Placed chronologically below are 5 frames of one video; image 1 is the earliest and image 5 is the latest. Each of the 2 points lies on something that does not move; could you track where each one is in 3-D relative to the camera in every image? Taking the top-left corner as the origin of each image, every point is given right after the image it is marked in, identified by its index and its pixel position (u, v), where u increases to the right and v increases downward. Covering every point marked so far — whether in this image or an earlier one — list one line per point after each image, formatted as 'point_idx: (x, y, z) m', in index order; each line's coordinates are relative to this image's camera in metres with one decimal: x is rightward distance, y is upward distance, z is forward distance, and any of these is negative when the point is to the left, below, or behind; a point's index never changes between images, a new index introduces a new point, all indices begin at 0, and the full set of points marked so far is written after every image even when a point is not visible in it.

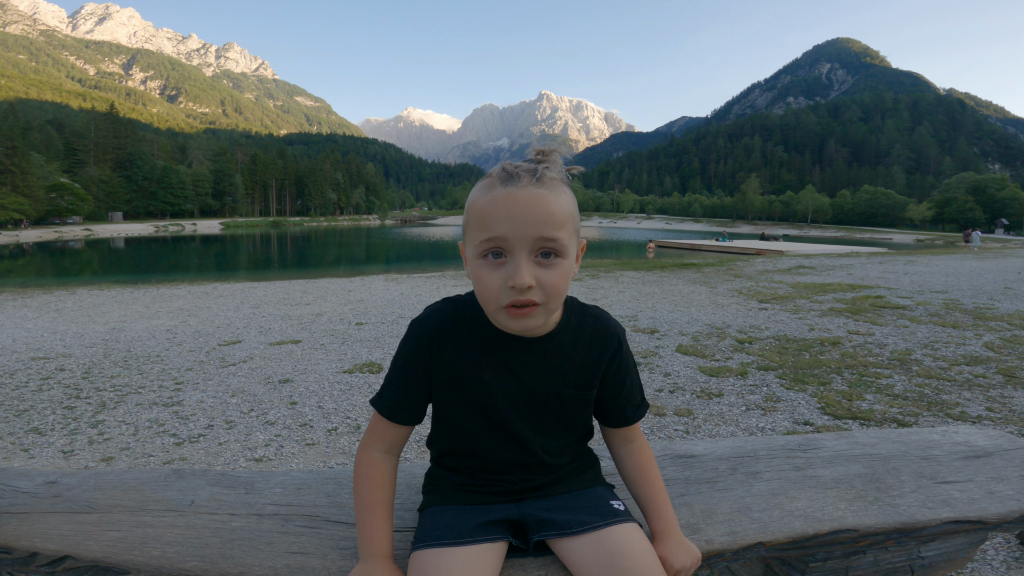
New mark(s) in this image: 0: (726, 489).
0: (+0.9, -0.8, +2.0) m
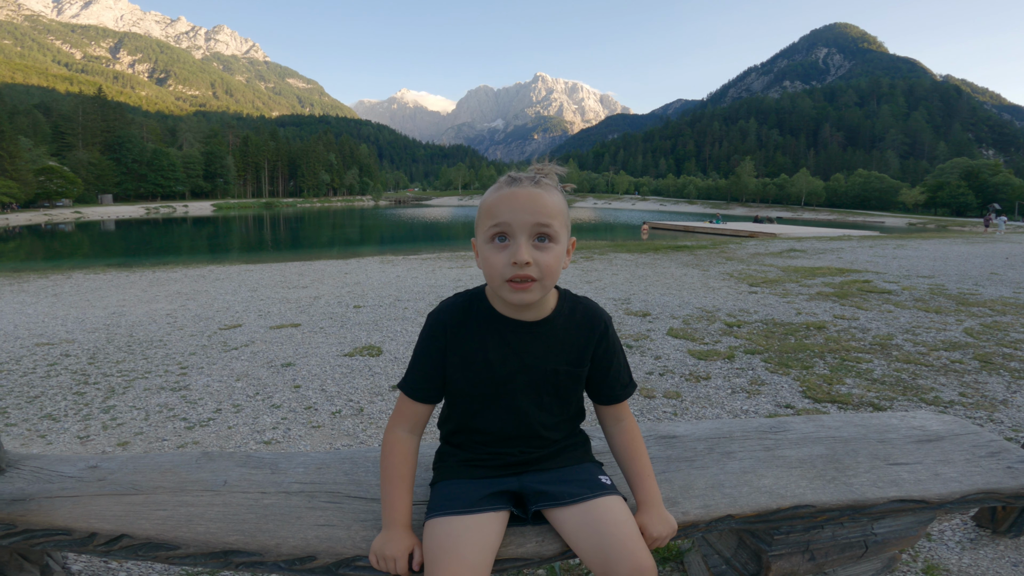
0: (+0.8, -0.8, +2.2) m
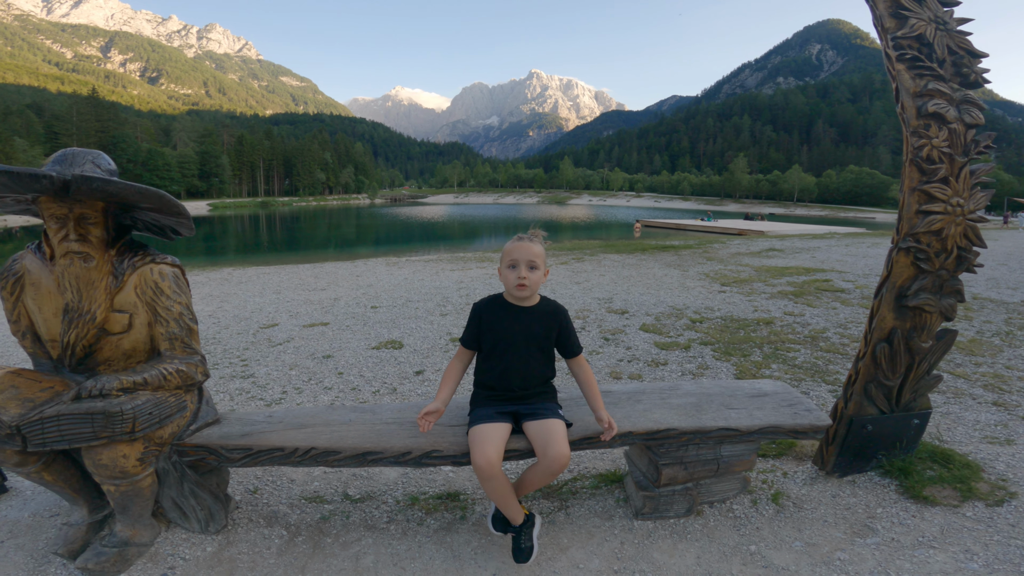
0: (+0.8, -0.9, +3.8) m
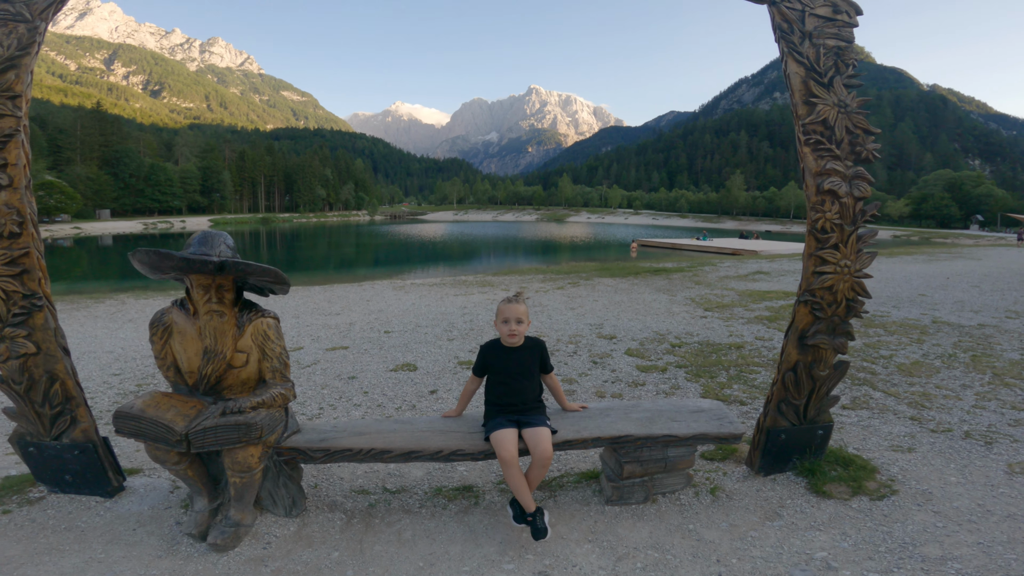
0: (+0.9, -1.4, +5.2) m
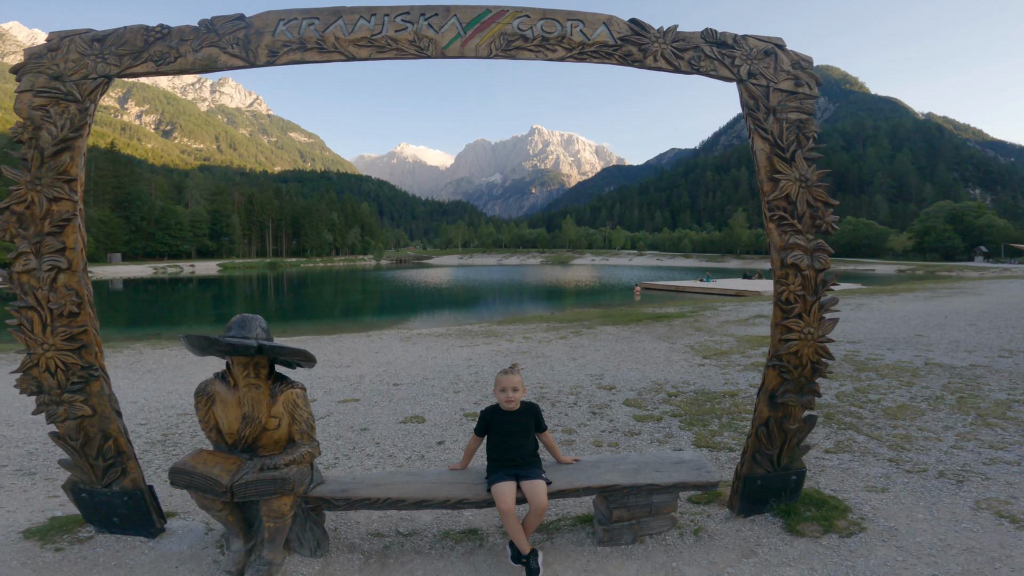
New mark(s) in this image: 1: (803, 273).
0: (+0.9, -2.1, +5.8) m
1: (+3.7, +0.2, +6.3) m
